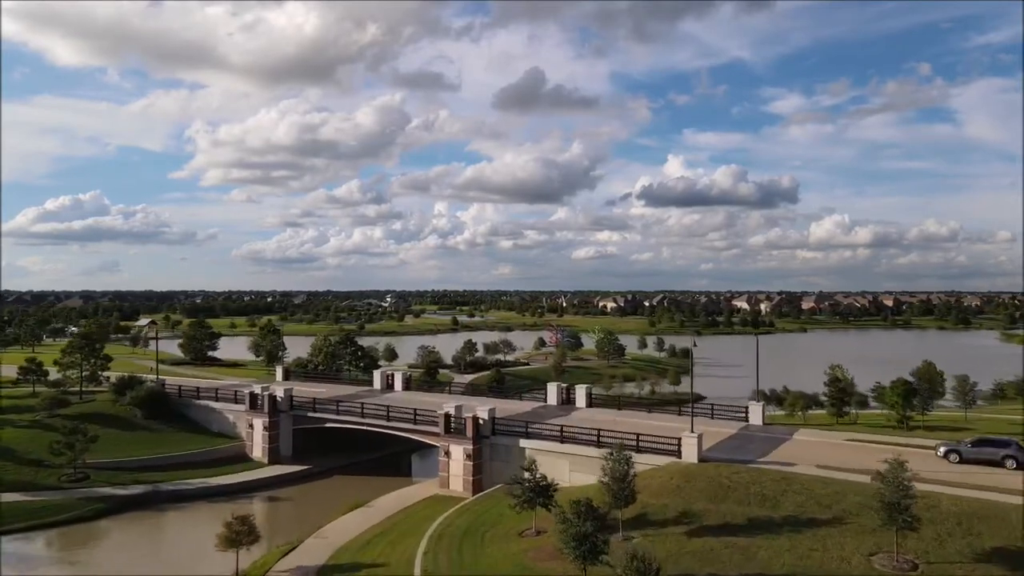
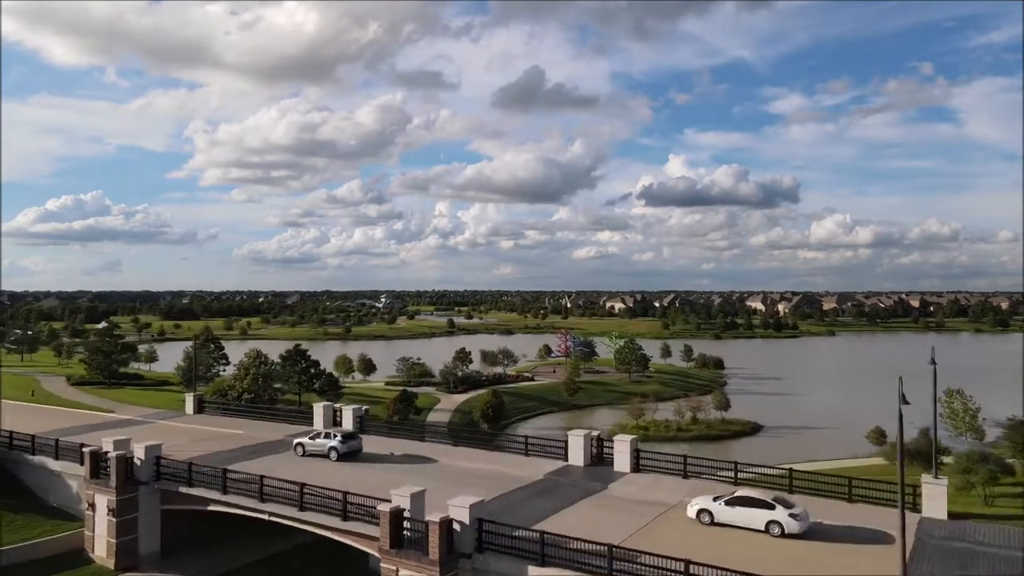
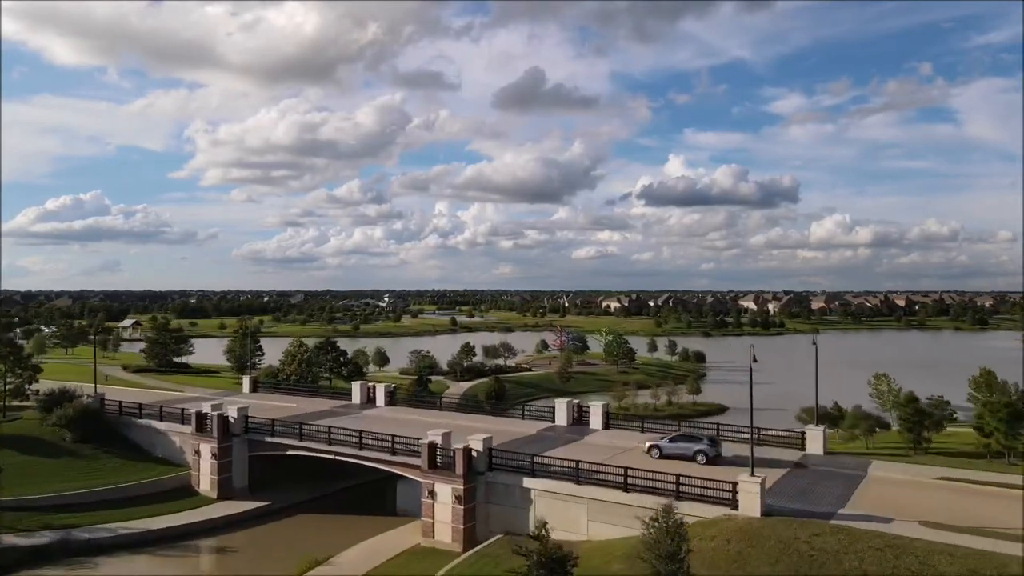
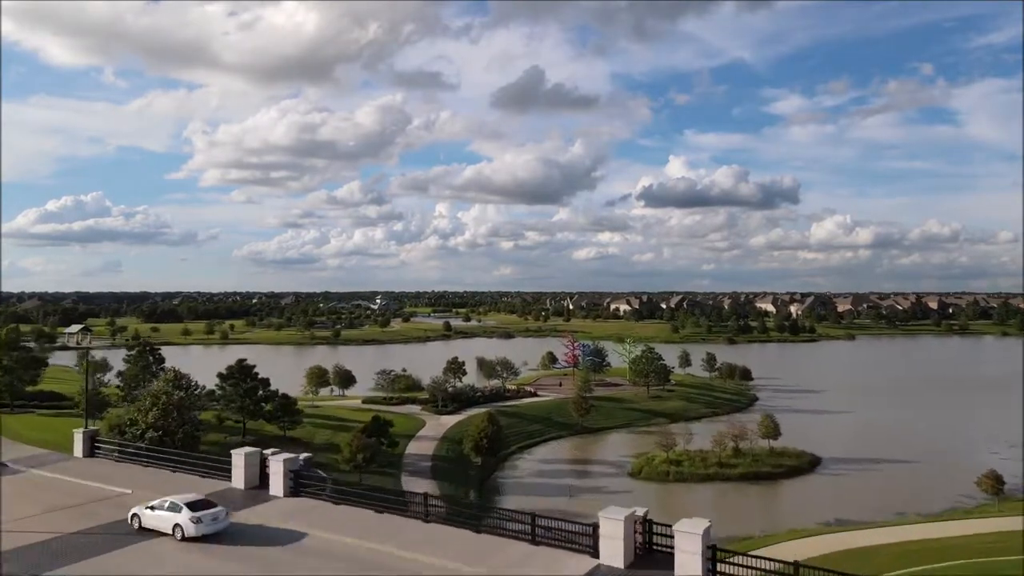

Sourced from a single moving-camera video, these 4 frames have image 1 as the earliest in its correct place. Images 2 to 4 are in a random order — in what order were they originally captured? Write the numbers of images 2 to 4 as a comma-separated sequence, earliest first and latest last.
3, 2, 4
